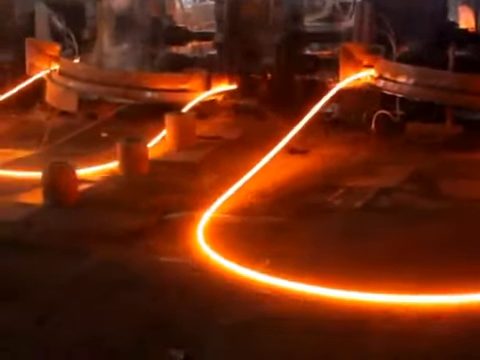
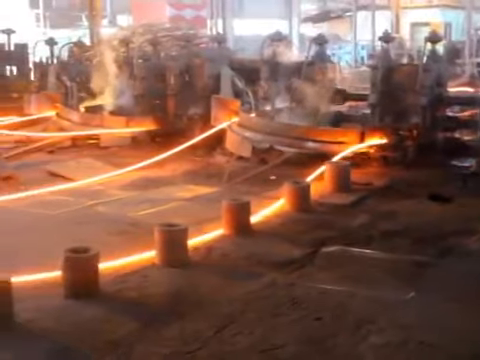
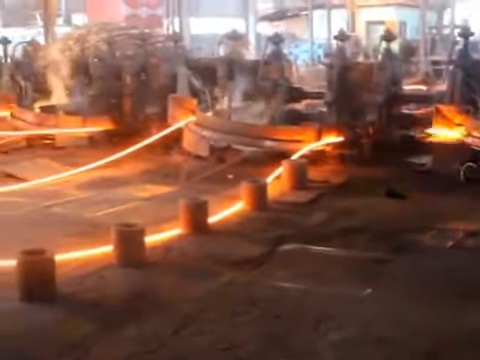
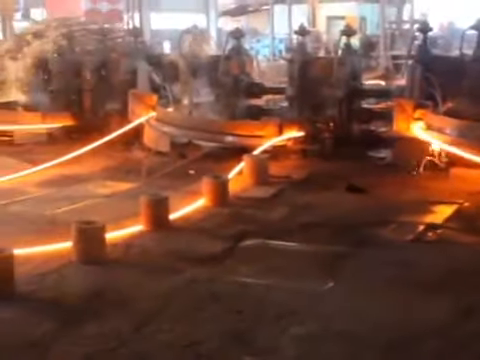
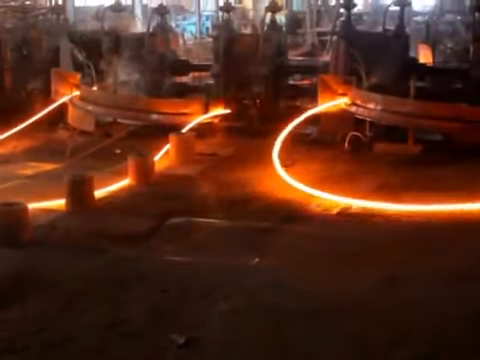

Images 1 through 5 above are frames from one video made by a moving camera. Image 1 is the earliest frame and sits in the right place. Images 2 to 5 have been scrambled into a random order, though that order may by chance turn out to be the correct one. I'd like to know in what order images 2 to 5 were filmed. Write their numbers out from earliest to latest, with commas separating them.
5, 4, 3, 2
